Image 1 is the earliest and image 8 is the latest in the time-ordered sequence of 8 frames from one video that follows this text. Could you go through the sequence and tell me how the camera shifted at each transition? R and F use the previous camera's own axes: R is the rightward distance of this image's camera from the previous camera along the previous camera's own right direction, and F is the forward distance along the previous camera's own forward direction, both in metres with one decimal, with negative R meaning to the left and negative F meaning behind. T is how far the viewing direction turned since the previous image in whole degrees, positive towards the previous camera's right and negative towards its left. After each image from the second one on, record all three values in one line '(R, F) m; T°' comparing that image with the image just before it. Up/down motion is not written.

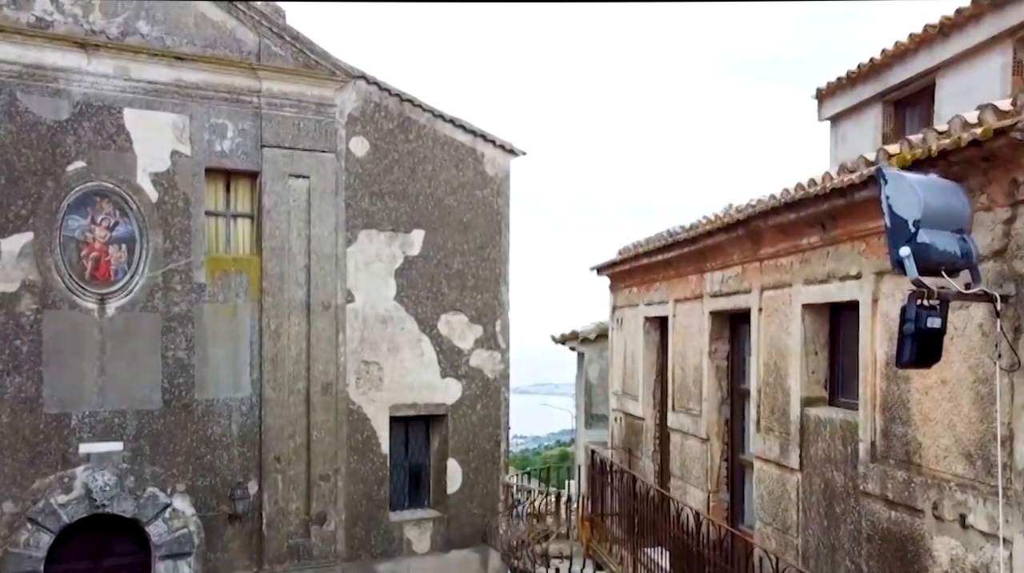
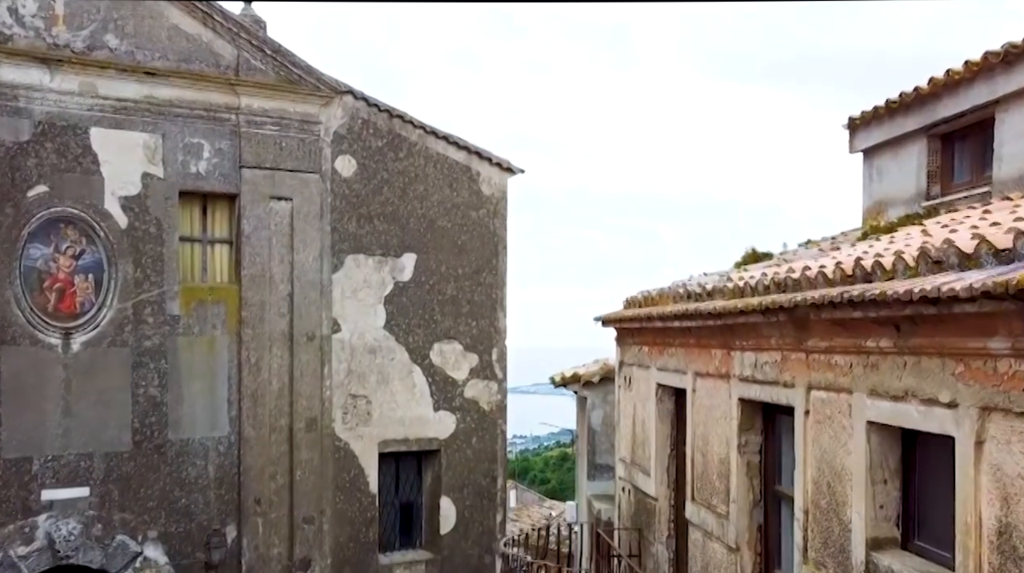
(0.0, +0.5) m; 0°
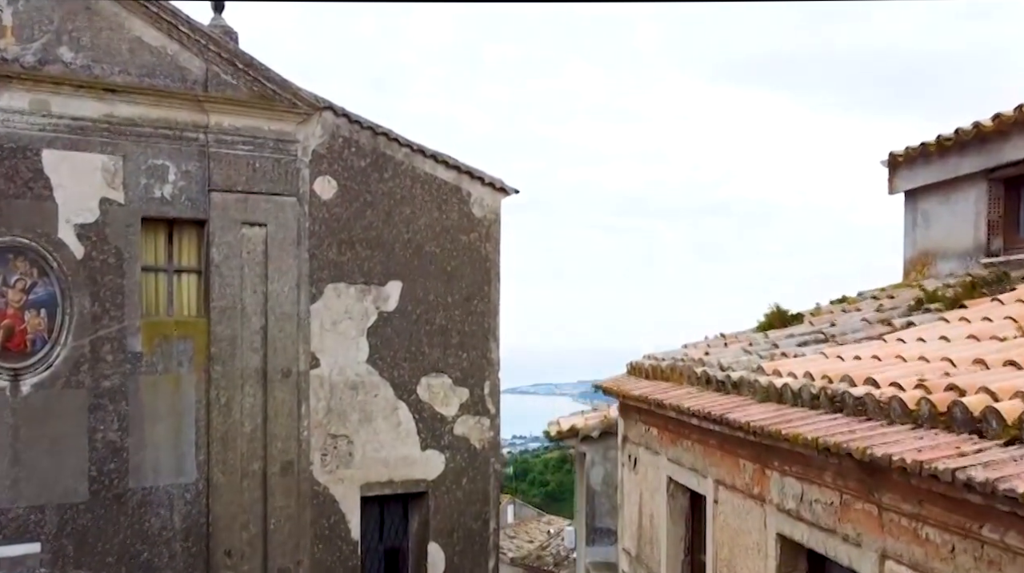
(+0.1, +0.6) m; 0°
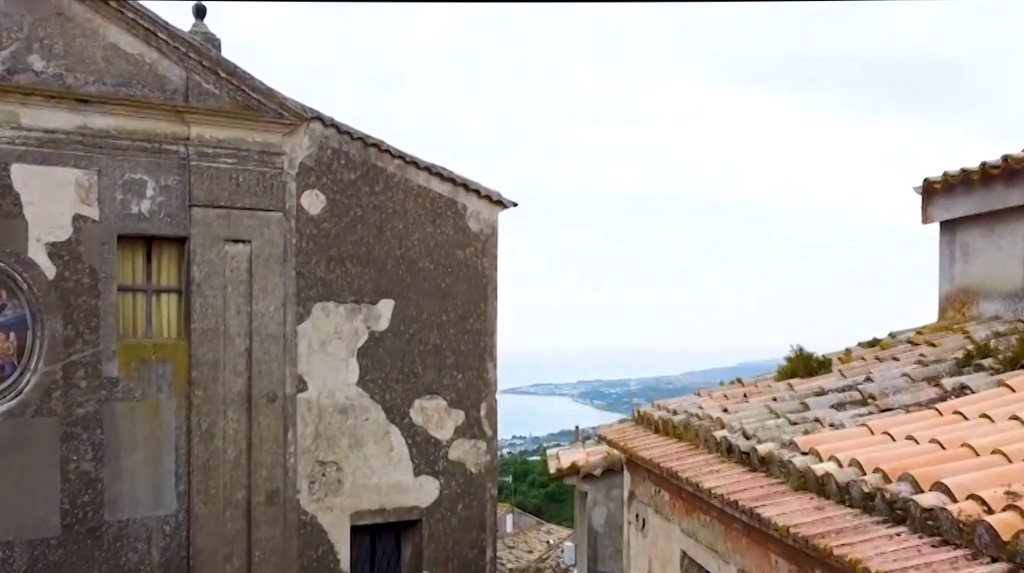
(0.0, +0.4) m; 0°
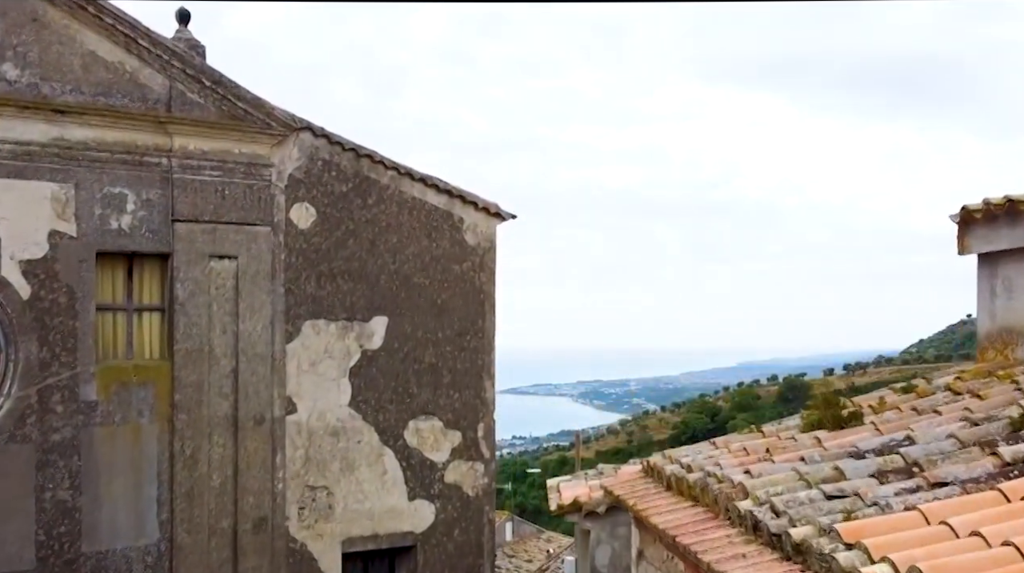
(0.0, +0.3) m; 0°
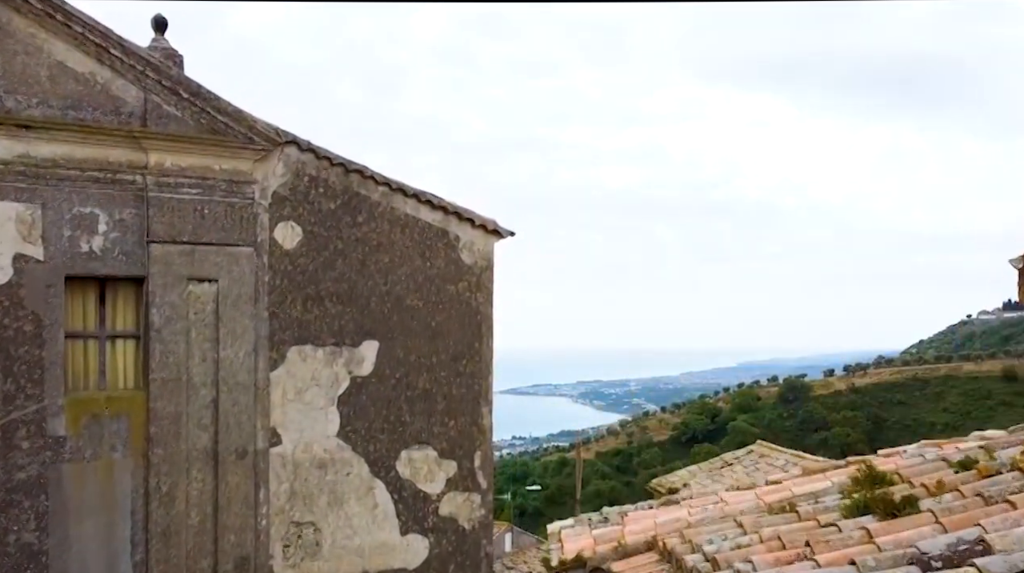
(0.0, +0.4) m; 0°
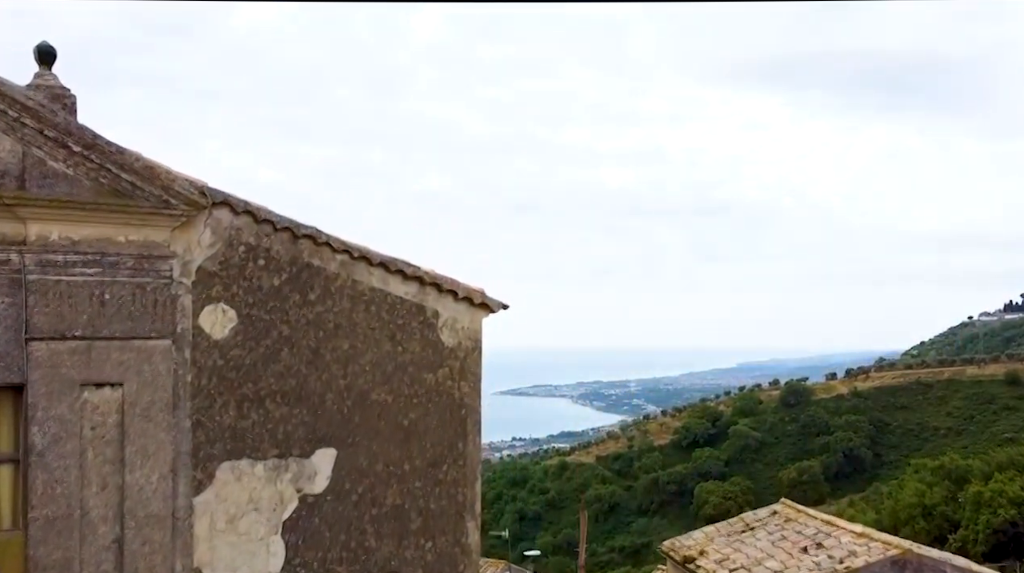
(+0.1, +1.4) m; 0°
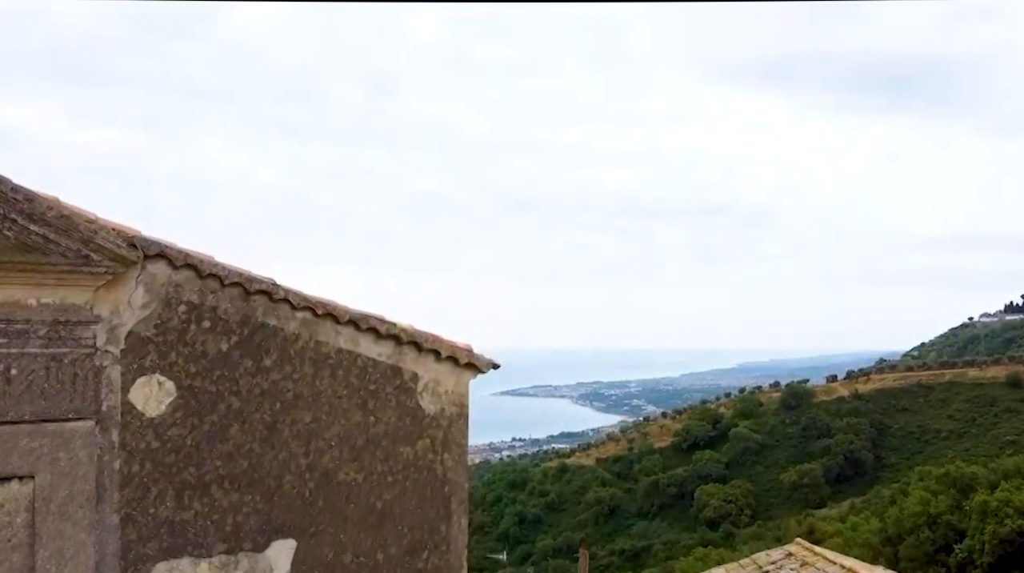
(0.0, +0.8) m; 0°
